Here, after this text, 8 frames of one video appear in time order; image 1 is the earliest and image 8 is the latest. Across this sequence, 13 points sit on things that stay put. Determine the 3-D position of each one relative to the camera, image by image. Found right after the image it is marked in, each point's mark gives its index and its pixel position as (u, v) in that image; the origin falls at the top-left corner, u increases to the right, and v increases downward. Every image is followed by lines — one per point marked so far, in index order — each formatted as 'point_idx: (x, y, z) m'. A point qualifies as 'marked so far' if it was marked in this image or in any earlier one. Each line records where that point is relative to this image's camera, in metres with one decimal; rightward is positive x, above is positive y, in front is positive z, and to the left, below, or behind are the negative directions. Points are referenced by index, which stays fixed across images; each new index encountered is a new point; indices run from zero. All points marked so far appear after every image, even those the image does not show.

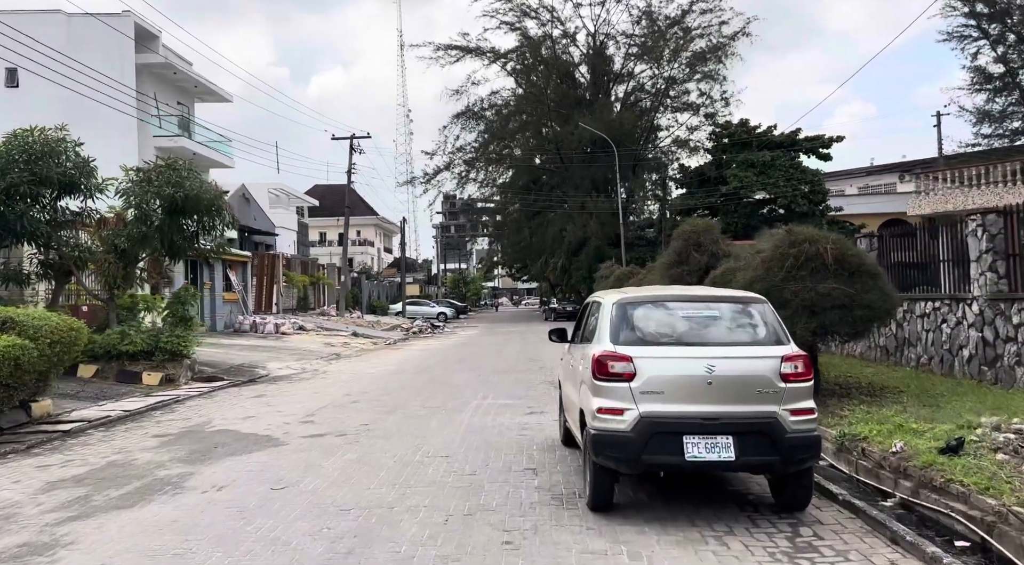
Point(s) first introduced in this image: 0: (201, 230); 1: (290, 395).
0: (-7.0, +1.2, +17.5) m
1: (-4.0, -2.0, +14.0) m
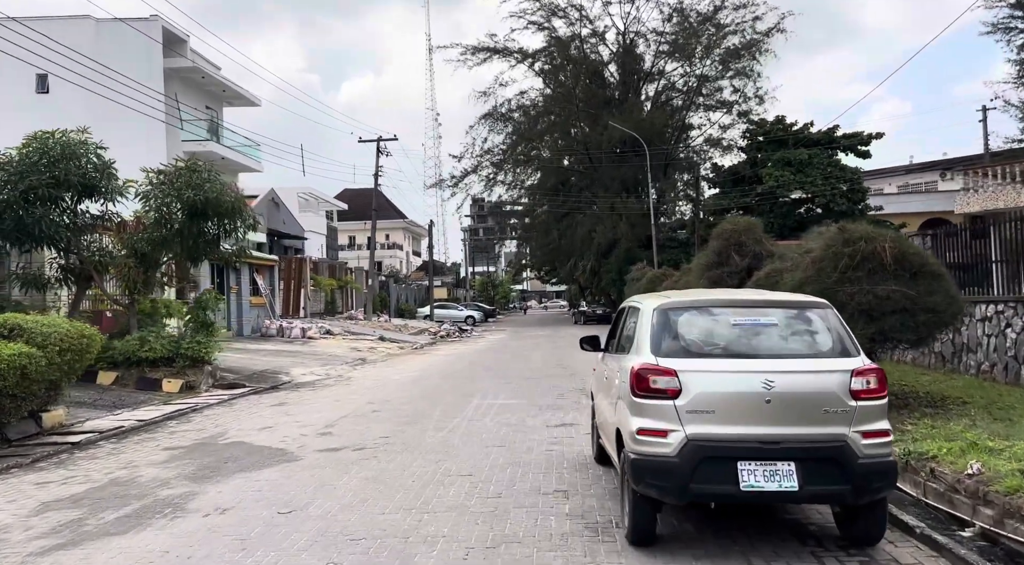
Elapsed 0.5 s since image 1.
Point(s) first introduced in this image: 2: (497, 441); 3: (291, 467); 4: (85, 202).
0: (-6.4, +1.1, +17.1) m
1: (-3.5, -2.1, +13.4) m
2: (-0.2, -1.9, +9.0) m
3: (-2.3, -1.9, +8.1) m
4: (-9.0, +1.7, +16.4) m
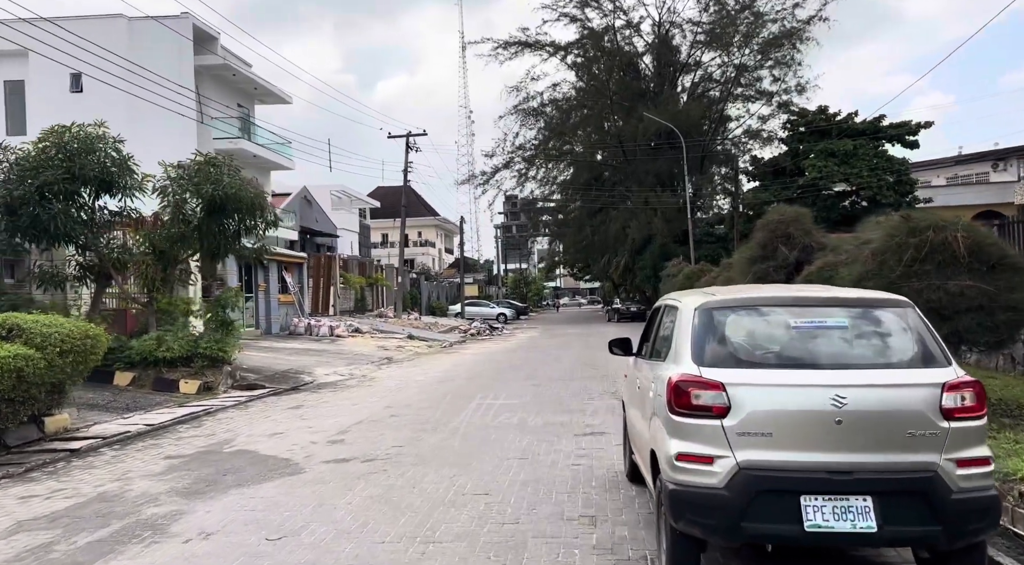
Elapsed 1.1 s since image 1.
0: (-5.8, +1.1, +16.6) m
1: (-3.0, -2.1, +12.8) m
2: (+0.1, -1.8, +8.3) m
3: (-2.1, -1.9, +7.4) m
4: (-8.4, +1.7, +16.0) m
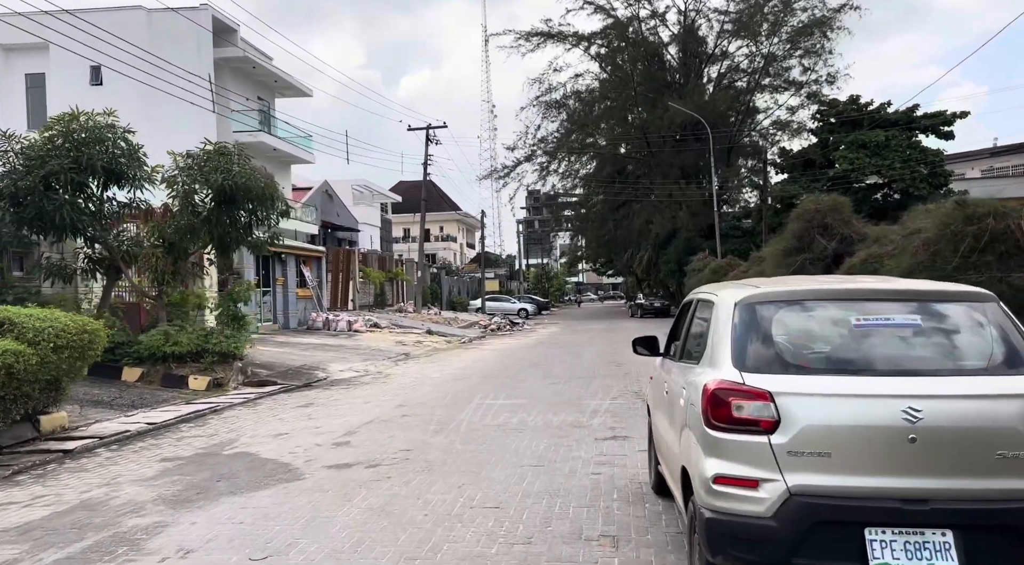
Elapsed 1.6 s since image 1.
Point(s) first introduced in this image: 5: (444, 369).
0: (-5.4, +1.3, +16.1) m
1: (-2.7, -2.0, +12.3) m
2: (+0.2, -1.8, +7.7) m
3: (-2.0, -1.8, +6.9) m
4: (-8.0, +1.9, +15.6) m
5: (-1.6, -2.0, +18.1) m
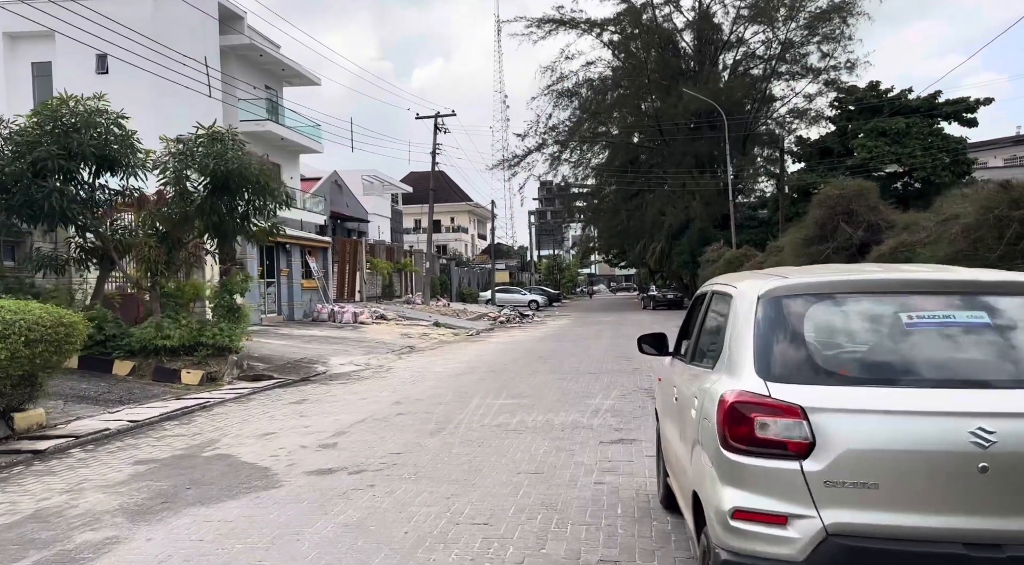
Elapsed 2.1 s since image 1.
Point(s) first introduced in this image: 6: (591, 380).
0: (-5.2, +1.5, +15.5) m
1: (-2.7, -1.8, +11.7) m
2: (+0.2, -1.7, +7.0) m
3: (-2.0, -1.7, +6.3) m
4: (-7.9, +2.1, +15.0) m
5: (-1.4, -1.8, +17.5) m
6: (+1.3, -1.7, +13.3) m
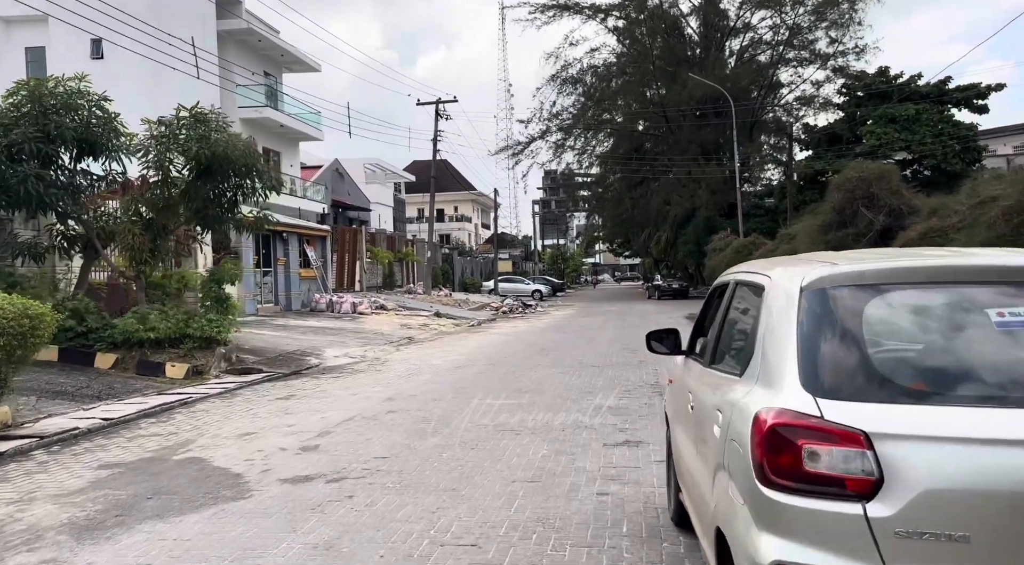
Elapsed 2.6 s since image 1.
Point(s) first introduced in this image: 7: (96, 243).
0: (-5.2, +1.7, +14.9) m
1: (-2.7, -1.7, +11.1) m
2: (+0.1, -1.6, +6.4) m
3: (-2.1, -1.7, +5.7) m
4: (-7.9, +2.3, +14.4) m
5: (-1.4, -1.6, +16.9) m
6: (+1.3, -1.5, +12.6) m
7: (-7.9, +0.7, +14.7) m
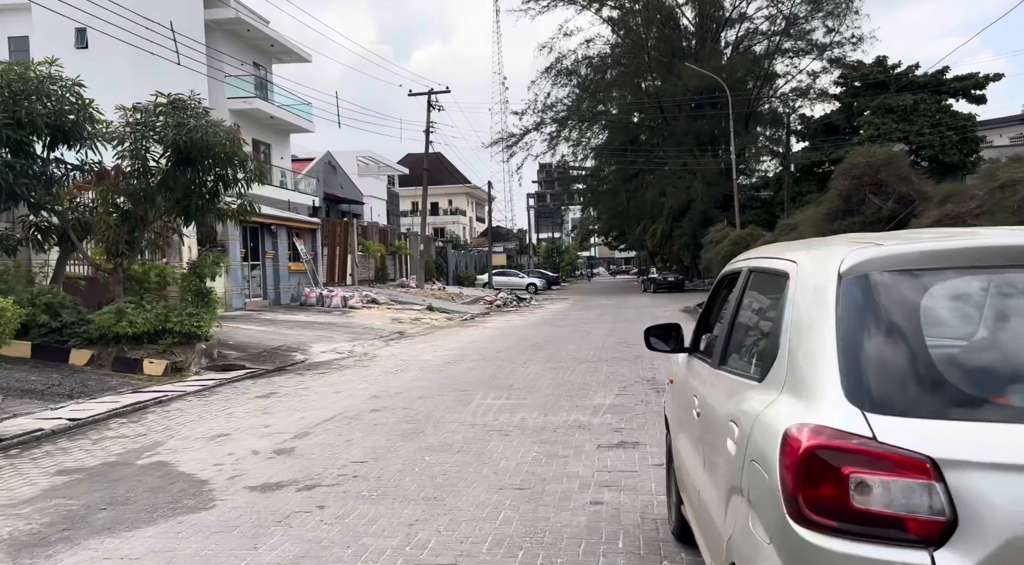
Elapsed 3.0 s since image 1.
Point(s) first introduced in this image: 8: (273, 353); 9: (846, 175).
0: (-5.4, +1.8, +14.4) m
1: (-2.8, -1.6, +10.6) m
2: (0.0, -1.5, +5.9) m
3: (-2.2, -1.6, +5.2) m
4: (-8.1, +2.4, +13.9) m
5: (-1.6, -1.4, +16.4) m
6: (+1.2, -1.4, +12.1) m
7: (-8.1, +0.9, +14.2) m
8: (-4.7, -1.4, +15.2) m
9: (+6.8, +2.2, +16.3) m
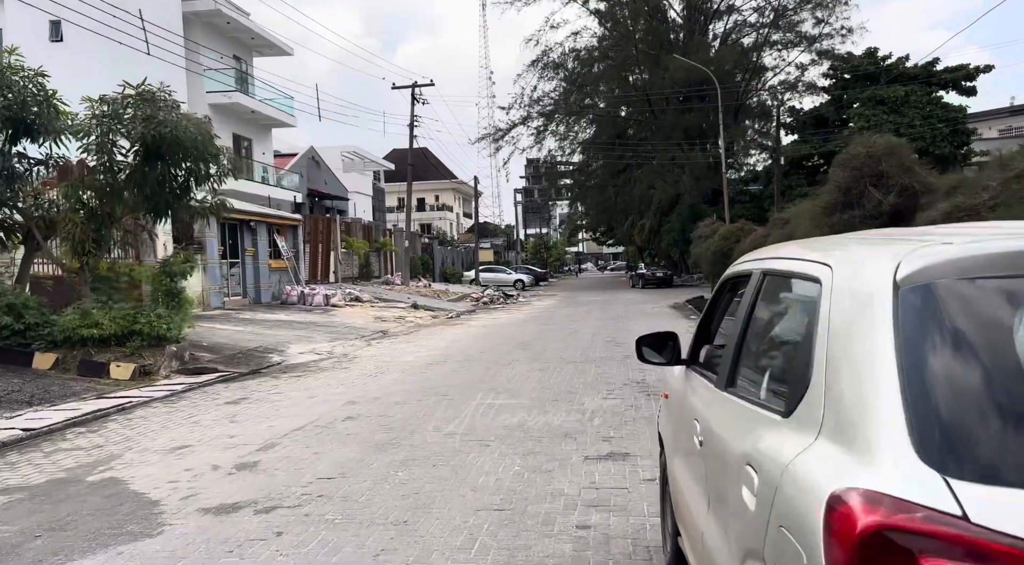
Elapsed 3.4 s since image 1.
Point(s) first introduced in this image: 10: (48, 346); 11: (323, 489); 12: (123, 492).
0: (-5.7, +1.8, +13.8) m
1: (-3.1, -1.6, +10.1) m
2: (-0.1, -1.5, +5.4) m
3: (-2.3, -1.6, +4.6) m
4: (-8.4, +2.4, +13.2) m
5: (-1.9, -1.4, +15.9) m
6: (+1.0, -1.3, +11.7) m
7: (-8.3, +0.9, +13.5) m
8: (-5.0, -1.4, +14.6) m
9: (+6.5, +2.2, +15.9) m
10: (-7.5, -1.0, +12.6) m
11: (-1.4, -1.5, +5.9) m
12: (-3.1, -1.7, +6.1) m
